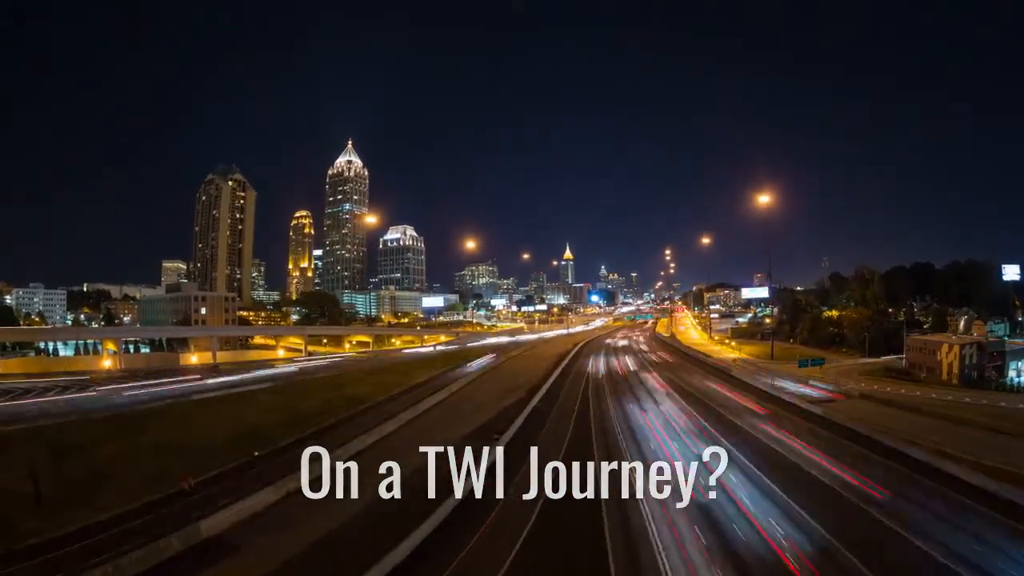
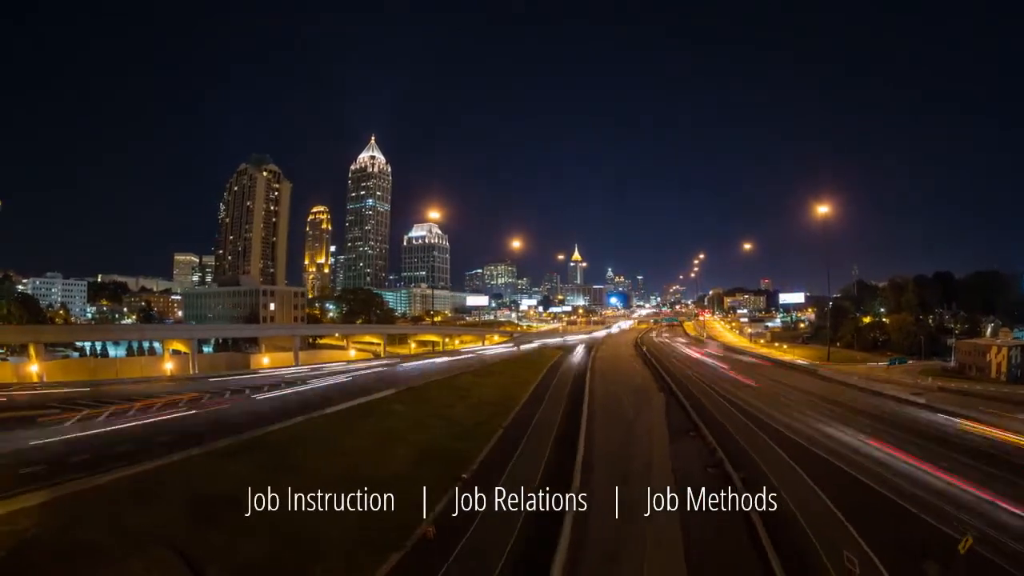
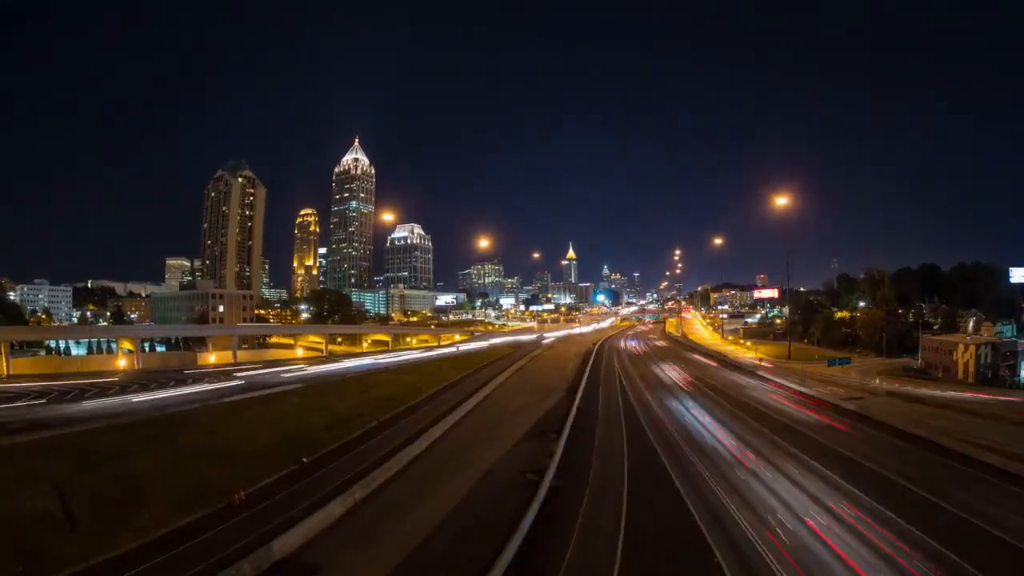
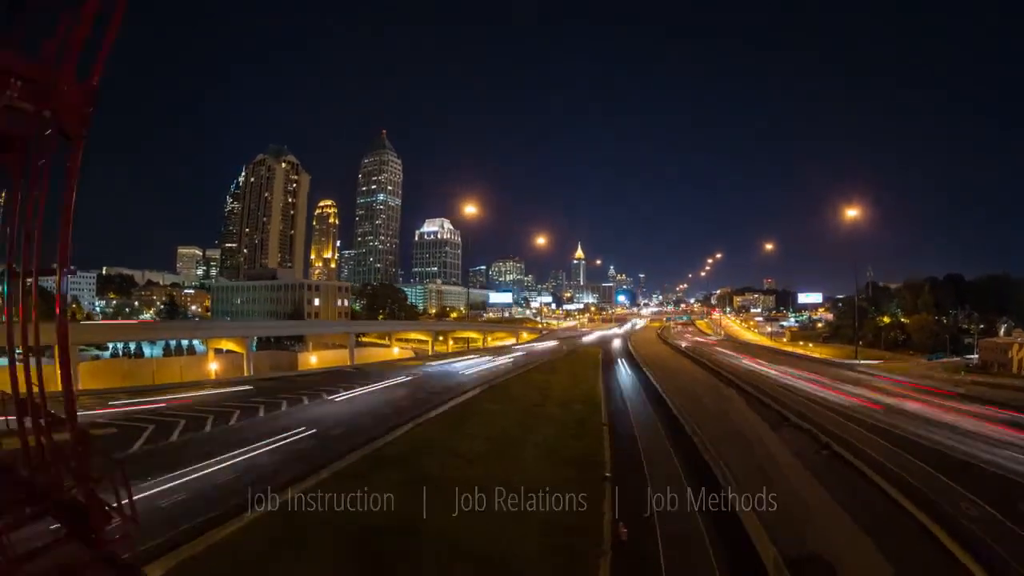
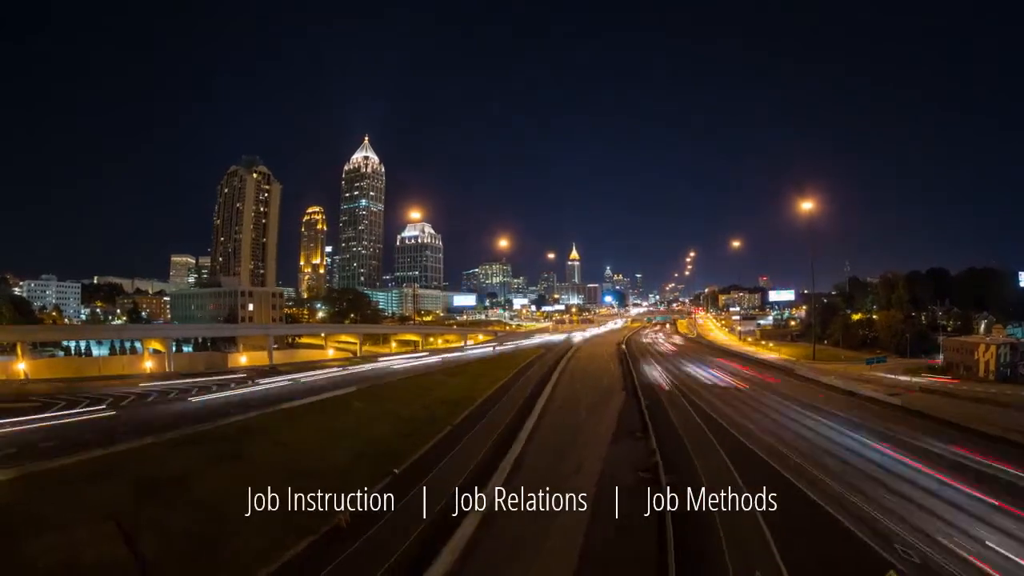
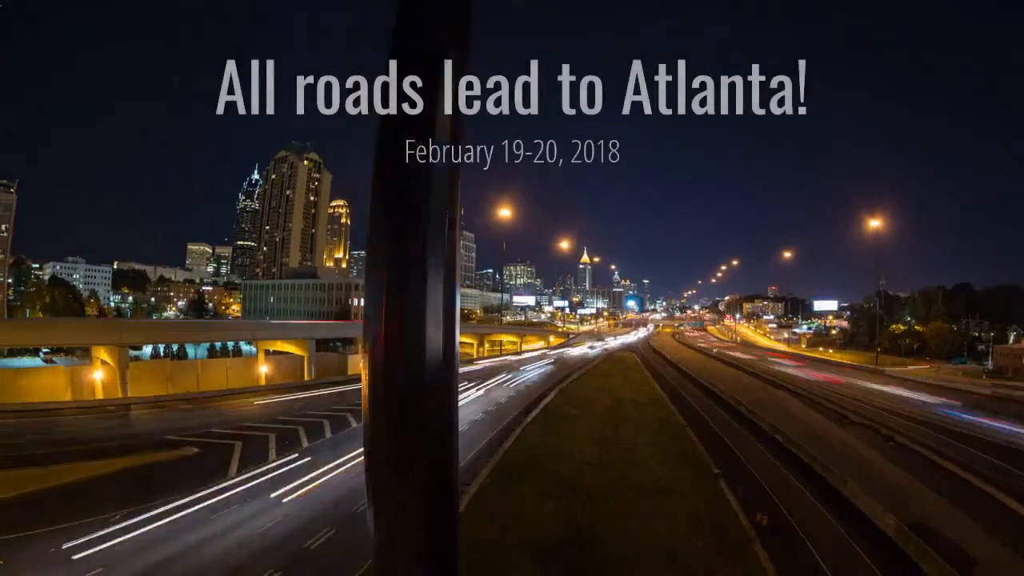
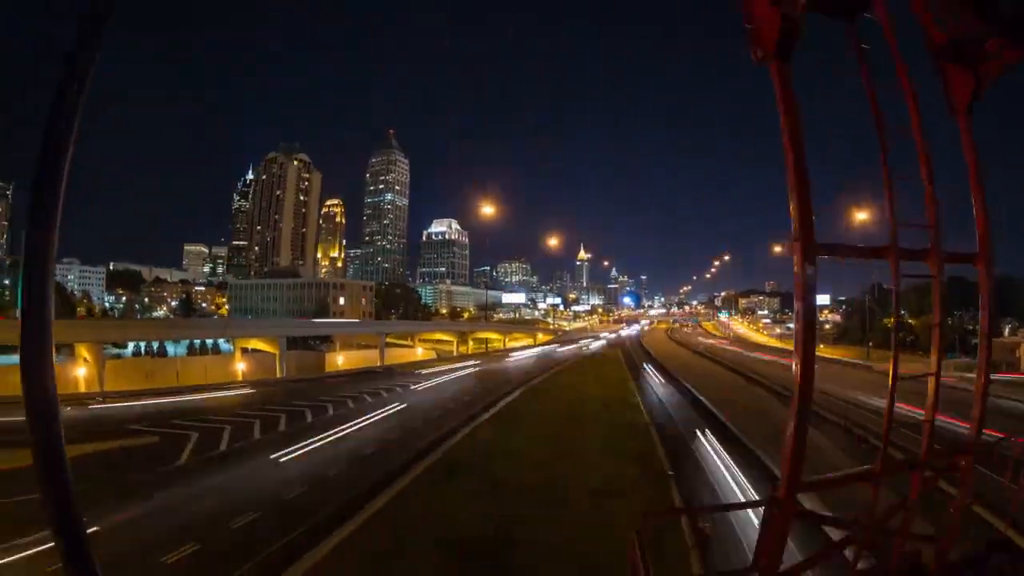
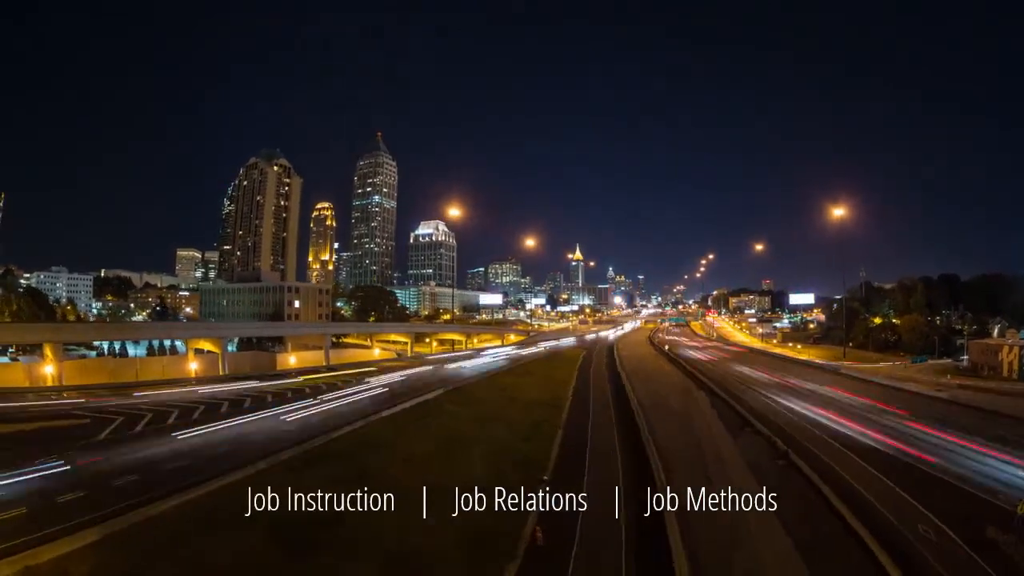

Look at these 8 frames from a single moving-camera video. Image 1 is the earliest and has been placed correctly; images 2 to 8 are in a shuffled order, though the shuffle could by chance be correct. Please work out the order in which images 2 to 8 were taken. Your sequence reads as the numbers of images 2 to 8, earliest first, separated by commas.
3, 5, 2, 8, 4, 7, 6
